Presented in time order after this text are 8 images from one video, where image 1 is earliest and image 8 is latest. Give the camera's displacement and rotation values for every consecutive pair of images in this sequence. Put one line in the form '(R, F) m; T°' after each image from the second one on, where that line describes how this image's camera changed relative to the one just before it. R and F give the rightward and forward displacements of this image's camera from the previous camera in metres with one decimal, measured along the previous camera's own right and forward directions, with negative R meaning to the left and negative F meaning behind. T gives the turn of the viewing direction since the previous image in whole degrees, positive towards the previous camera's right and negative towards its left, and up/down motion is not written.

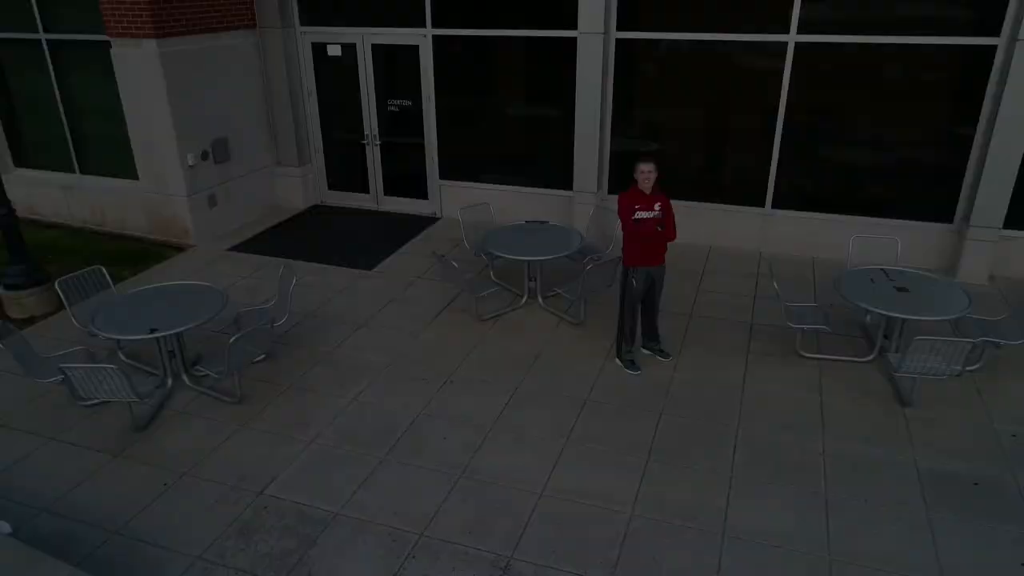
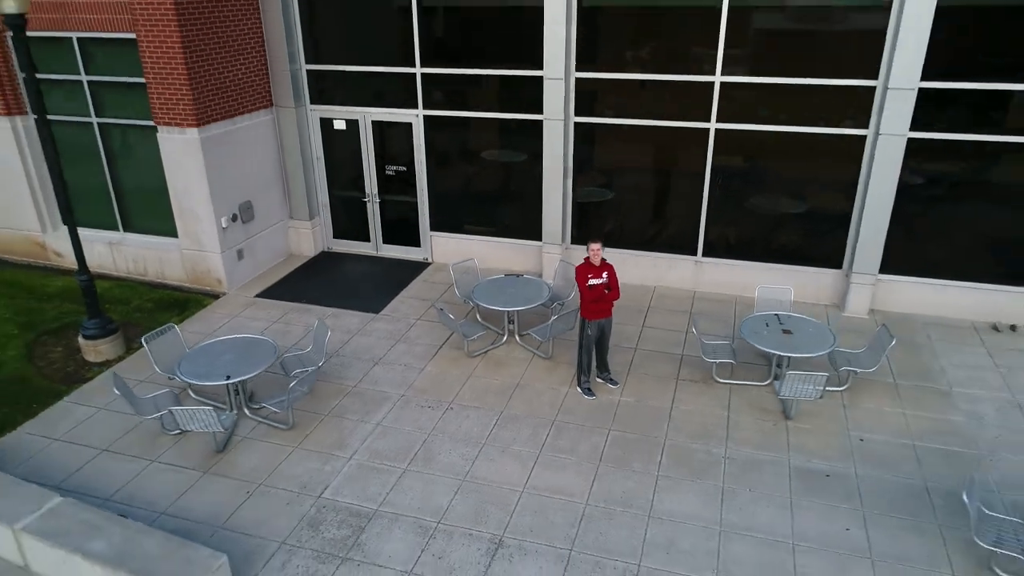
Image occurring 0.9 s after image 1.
(-0.1, -1.2) m; +2°
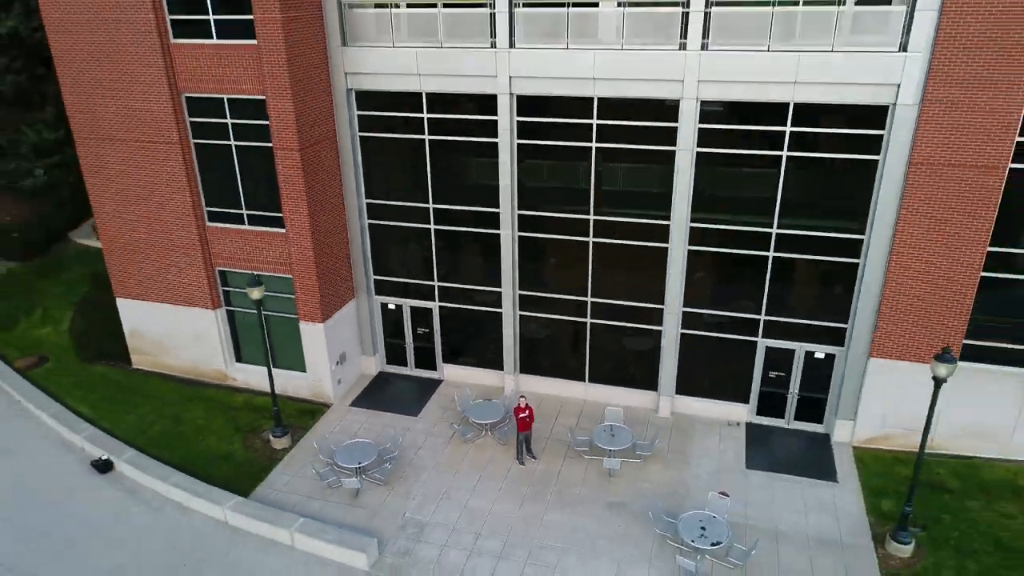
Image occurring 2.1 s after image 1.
(+0.3, -5.8) m; +1°
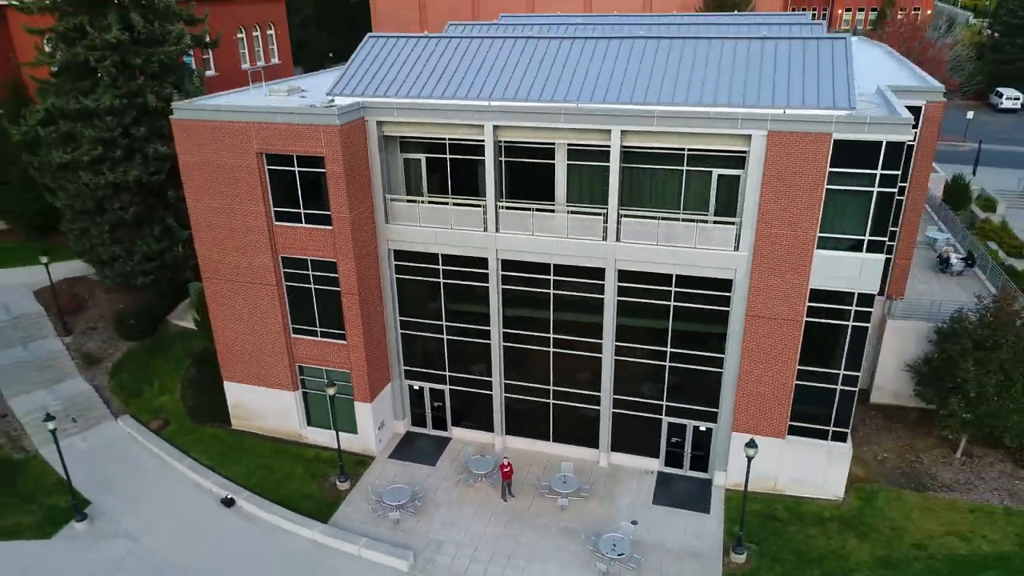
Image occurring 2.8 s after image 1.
(+0.4, -5.6) m; 0°
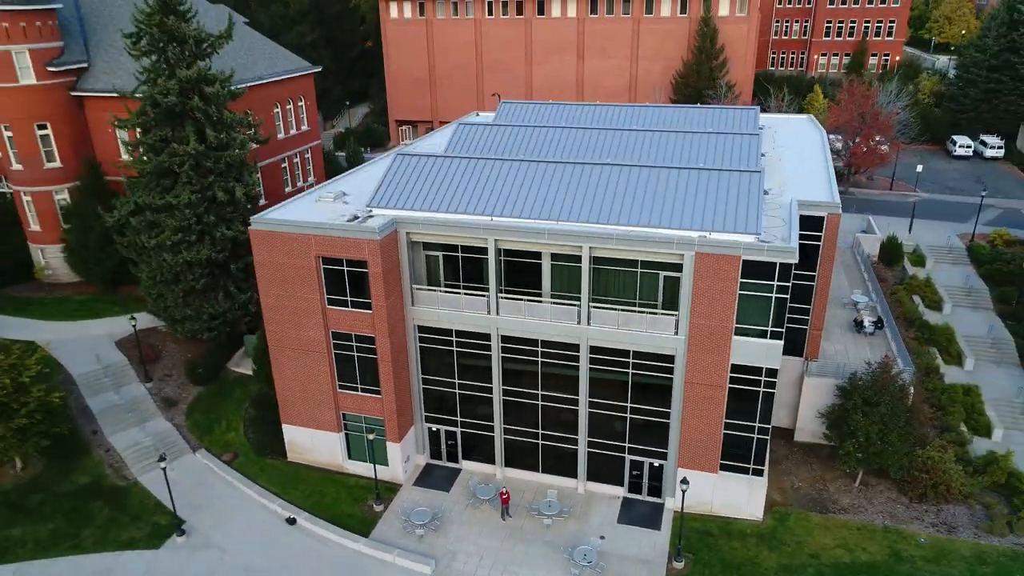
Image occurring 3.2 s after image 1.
(+0.2, -5.0) m; 0°
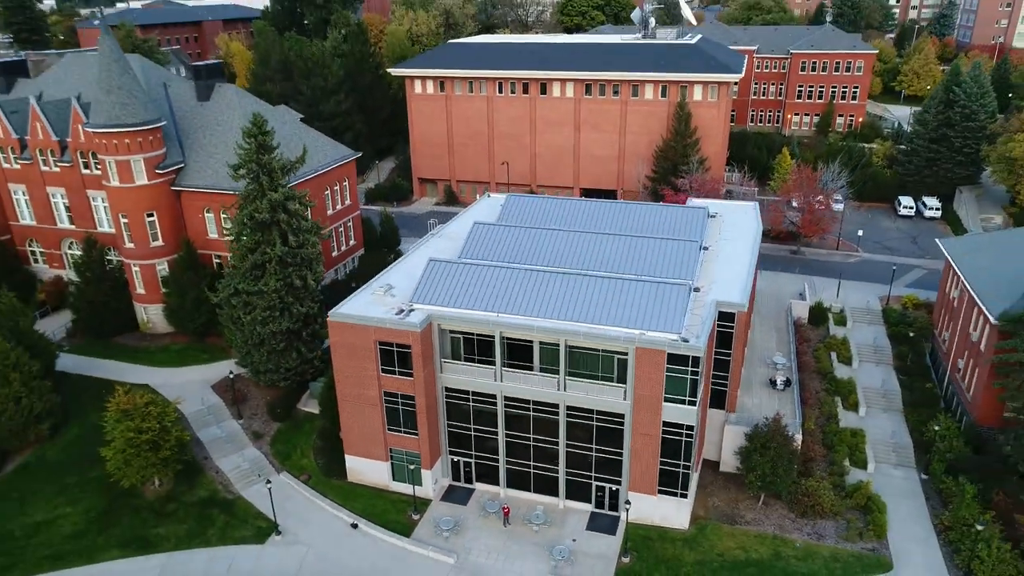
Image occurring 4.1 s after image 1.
(+0.4, -8.7) m; -1°
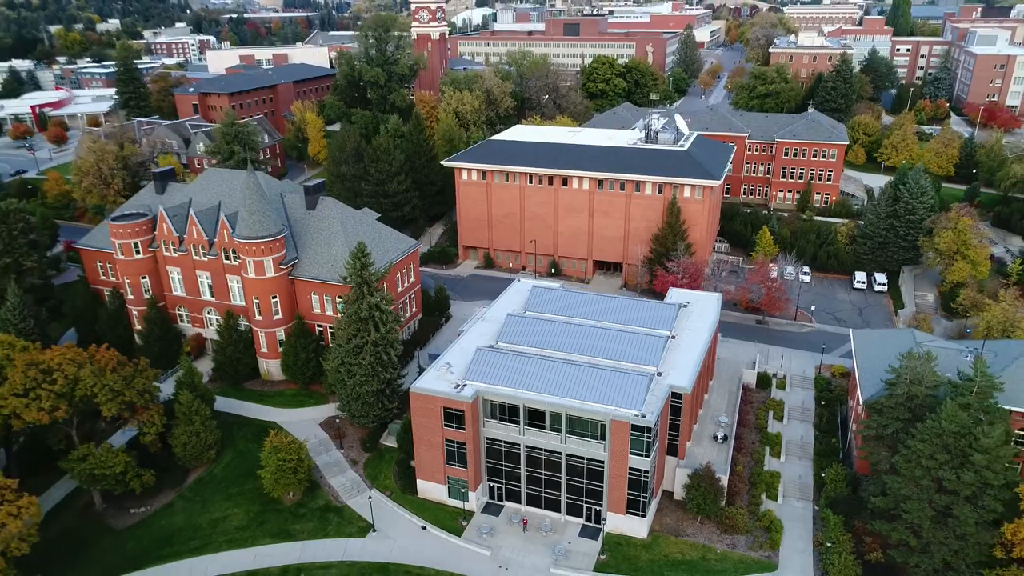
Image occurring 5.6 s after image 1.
(+0.6, -14.9) m; -2°
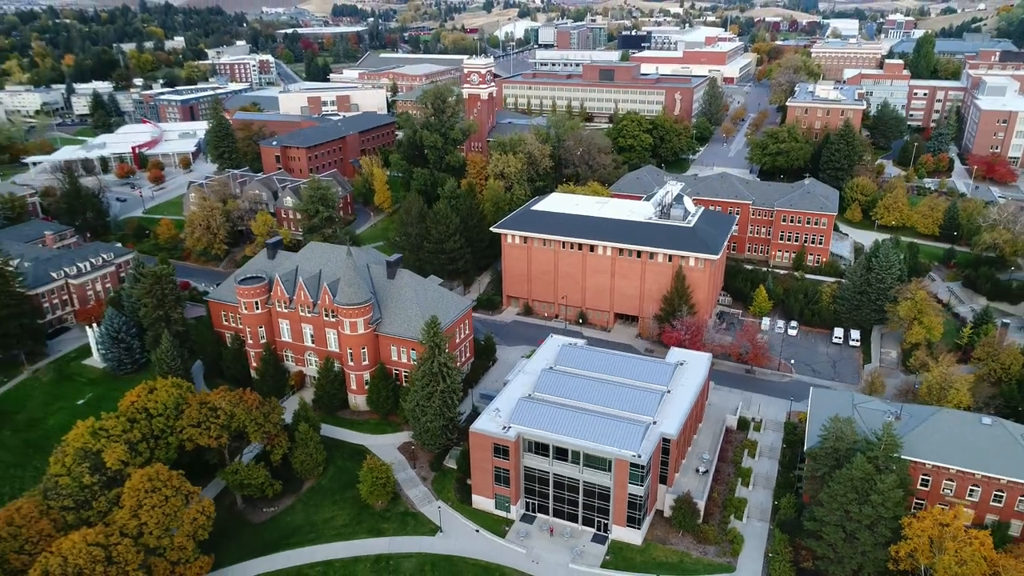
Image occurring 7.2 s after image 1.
(0.0, -16.2) m; -3°
